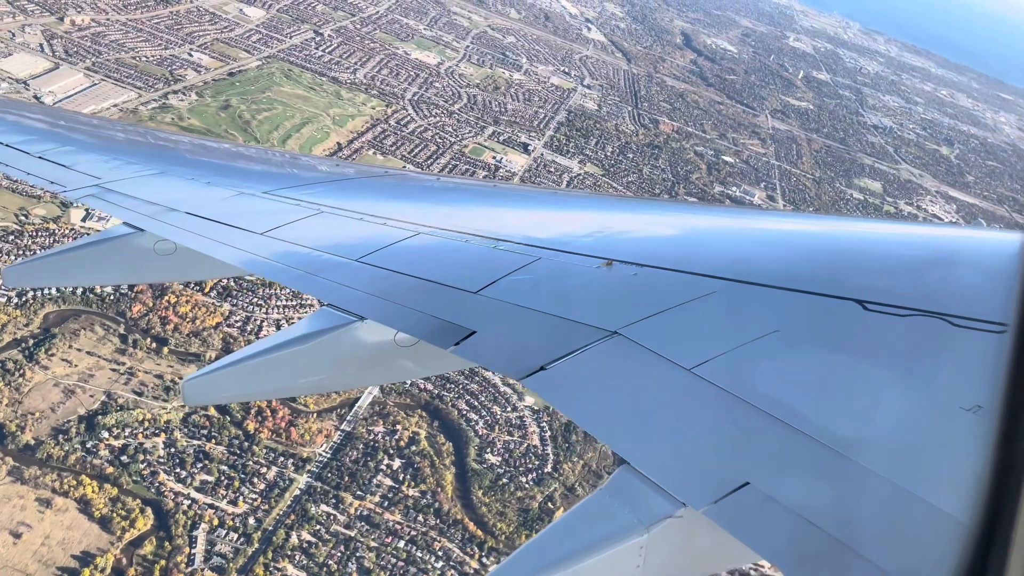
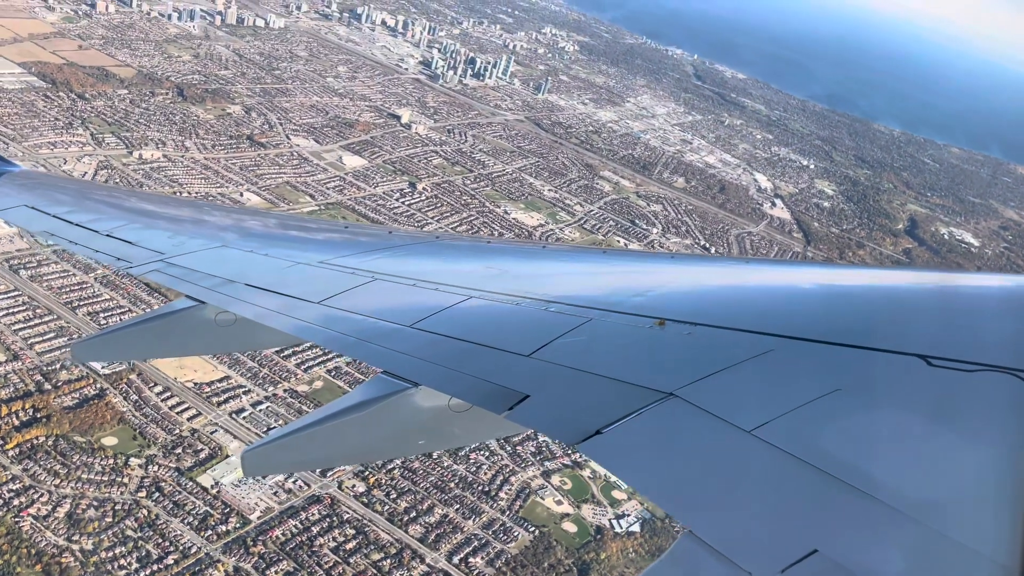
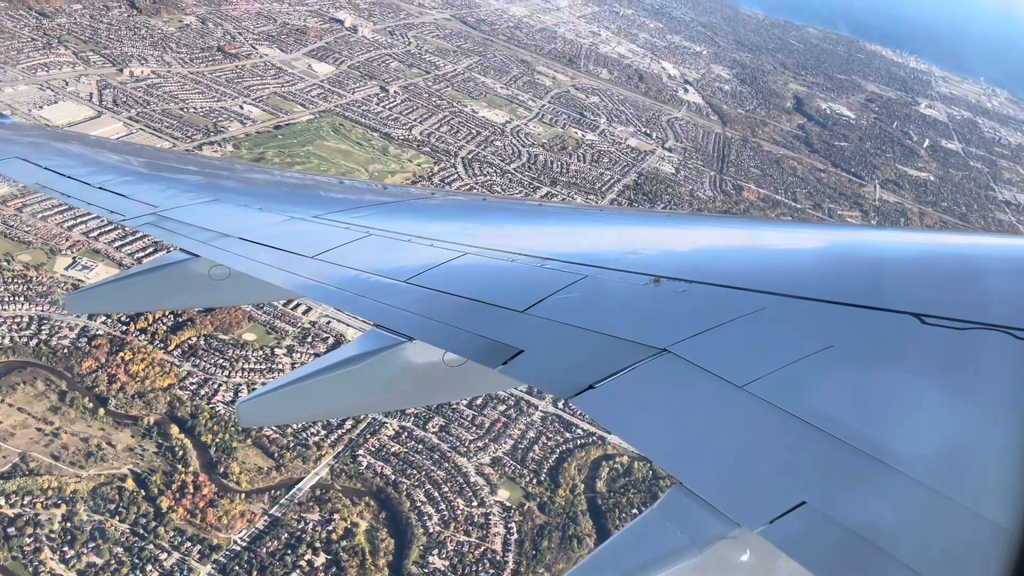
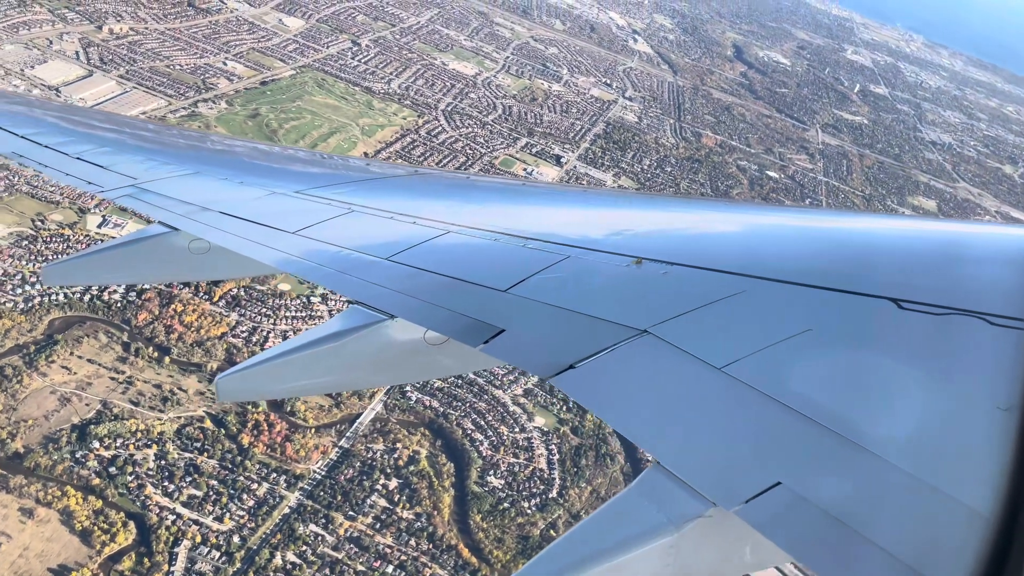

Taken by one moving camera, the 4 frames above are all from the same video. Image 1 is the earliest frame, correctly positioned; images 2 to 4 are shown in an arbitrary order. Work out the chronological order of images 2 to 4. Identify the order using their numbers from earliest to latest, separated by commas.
4, 3, 2
